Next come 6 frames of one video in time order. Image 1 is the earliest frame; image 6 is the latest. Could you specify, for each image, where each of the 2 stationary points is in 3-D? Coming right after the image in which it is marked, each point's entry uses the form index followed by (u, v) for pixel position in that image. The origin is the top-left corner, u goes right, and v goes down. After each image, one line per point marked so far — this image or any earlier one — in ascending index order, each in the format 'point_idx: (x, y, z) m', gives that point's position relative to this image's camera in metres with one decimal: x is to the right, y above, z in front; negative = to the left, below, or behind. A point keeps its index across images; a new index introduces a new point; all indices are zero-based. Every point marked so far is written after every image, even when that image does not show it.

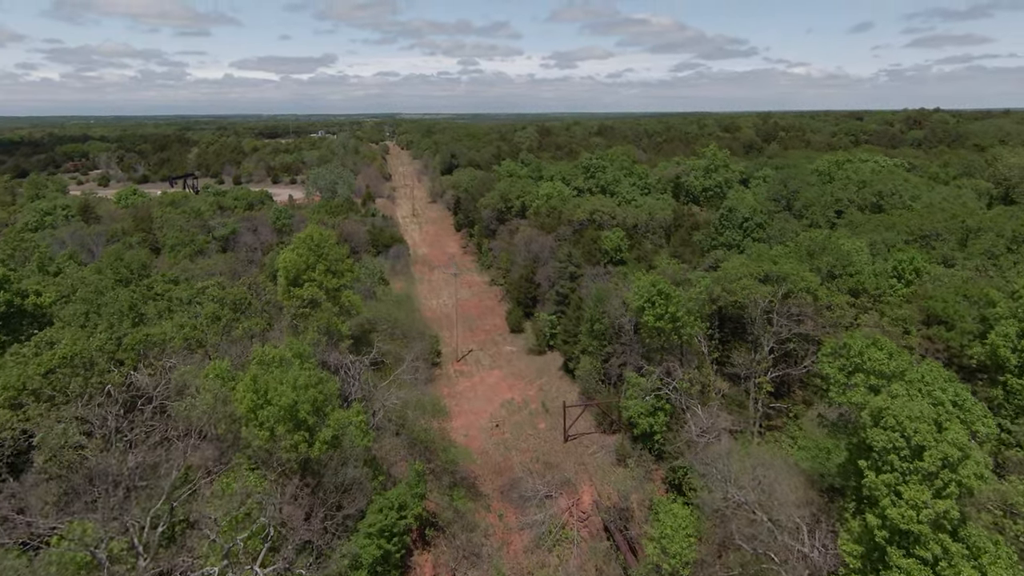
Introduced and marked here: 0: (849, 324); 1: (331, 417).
0: (+11.5, -1.2, +19.5) m
1: (-4.4, -3.2, +13.9) m
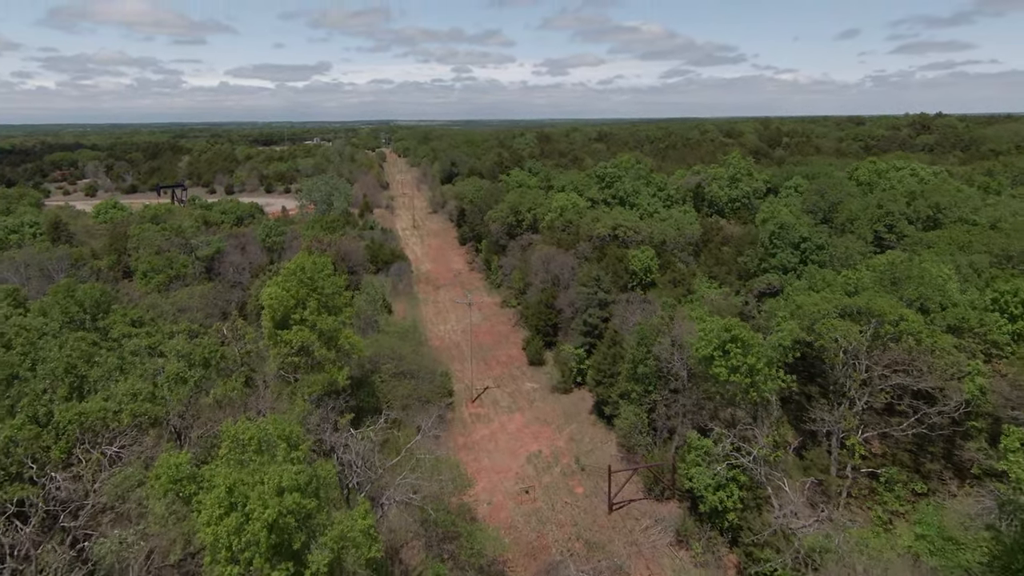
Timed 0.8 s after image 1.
0: (+12.6, -2.4, +16.0) m
1: (-3.3, -4.4, +10.2) m
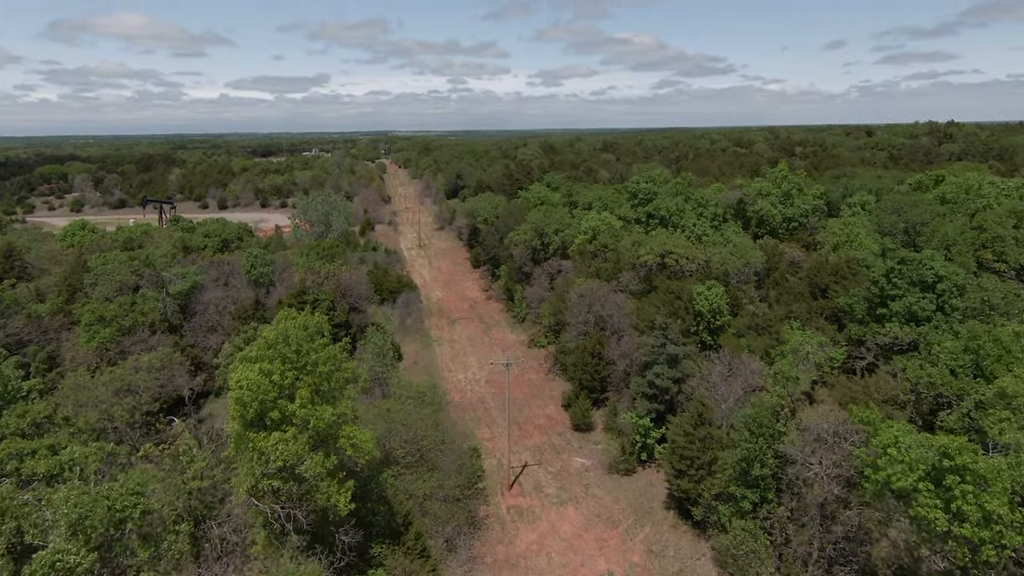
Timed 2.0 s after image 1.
0: (+14.3, -4.1, +10.5) m
1: (-1.6, -6.0, +4.6) m
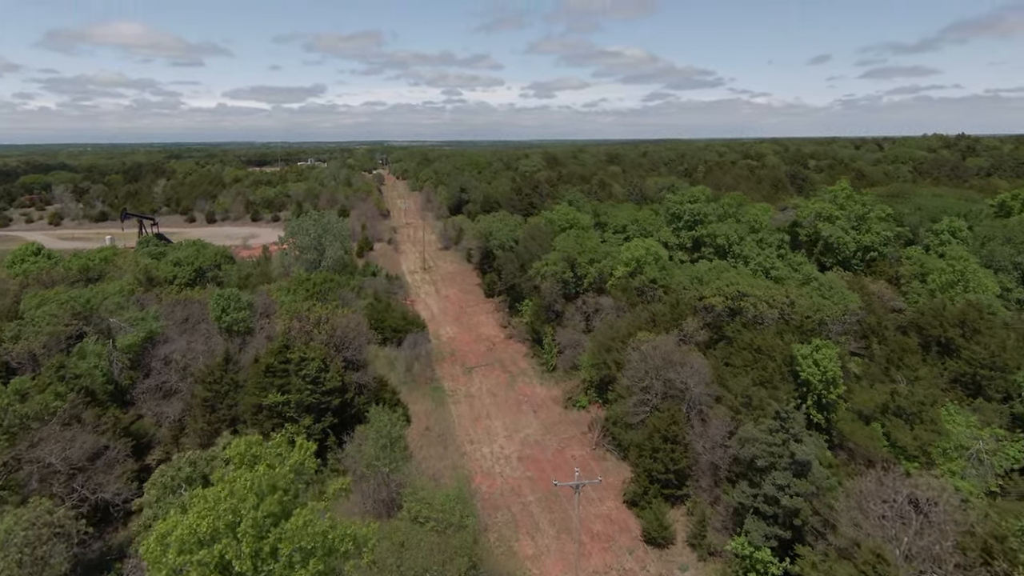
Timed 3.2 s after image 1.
0: (+16.0, -5.9, +4.6) m
1: (+0.2, -7.7, -1.4) m
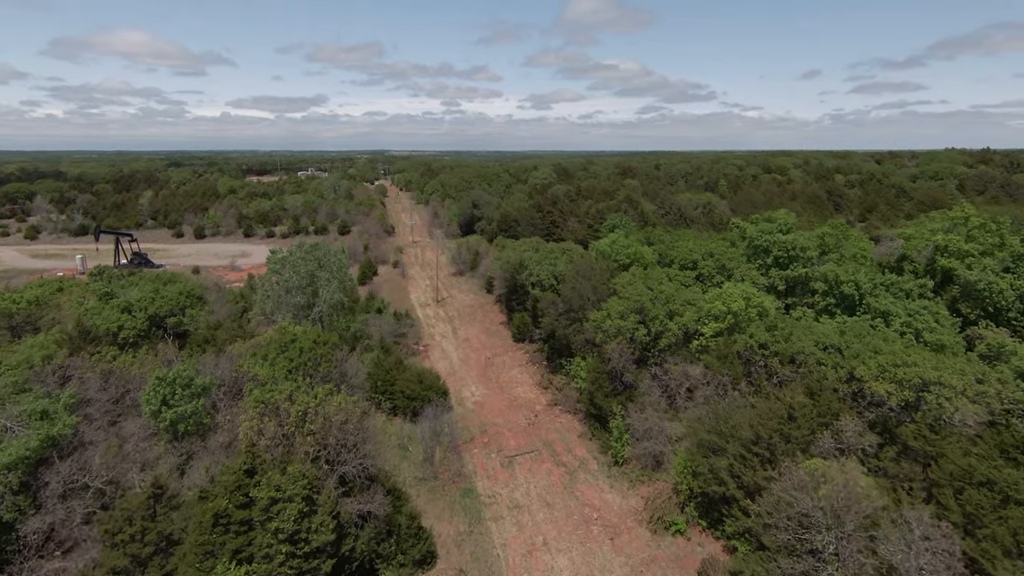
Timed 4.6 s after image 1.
0: (+18.2, -8.1, -3.2) m
1: (+2.4, -9.7, -9.3) m
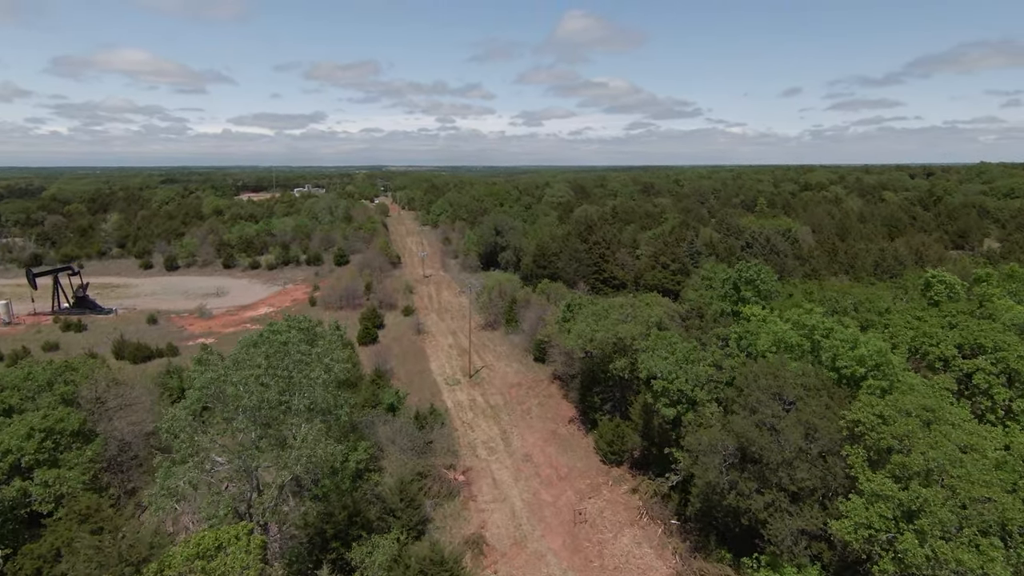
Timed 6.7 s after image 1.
0: (+22.0, -10.8, -16.4) m
1: (+6.2, -12.3, -22.5) m
